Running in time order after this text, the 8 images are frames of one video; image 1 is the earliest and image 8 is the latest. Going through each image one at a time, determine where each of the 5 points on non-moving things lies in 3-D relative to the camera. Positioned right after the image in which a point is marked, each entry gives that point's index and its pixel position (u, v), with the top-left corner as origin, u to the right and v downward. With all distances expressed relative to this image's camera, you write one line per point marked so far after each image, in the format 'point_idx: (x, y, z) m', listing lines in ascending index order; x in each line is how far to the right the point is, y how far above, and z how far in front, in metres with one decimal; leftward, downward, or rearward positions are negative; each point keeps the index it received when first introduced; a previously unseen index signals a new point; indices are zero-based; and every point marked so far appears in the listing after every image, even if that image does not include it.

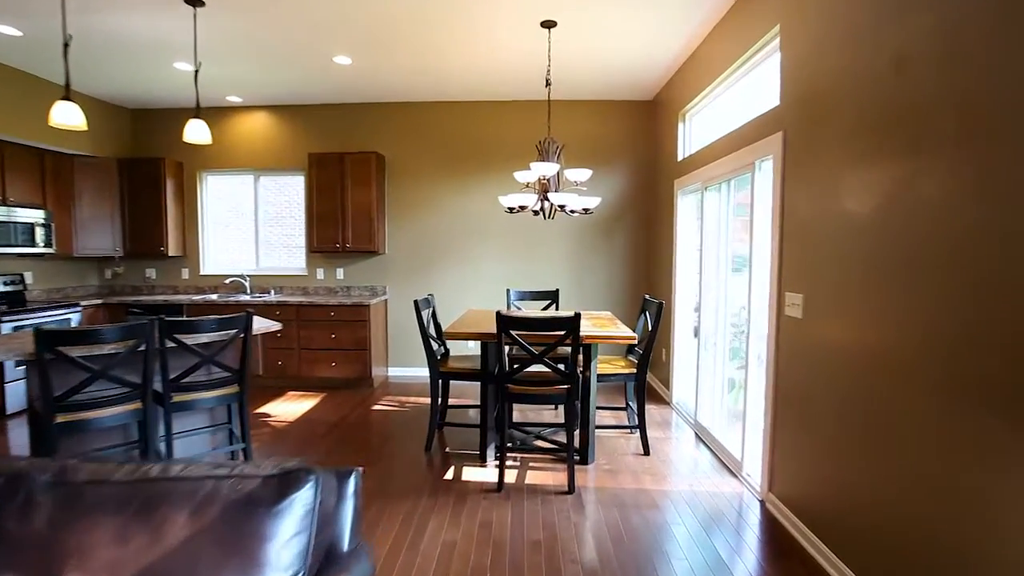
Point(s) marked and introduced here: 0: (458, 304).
0: (-0.6, -0.2, +5.4) m
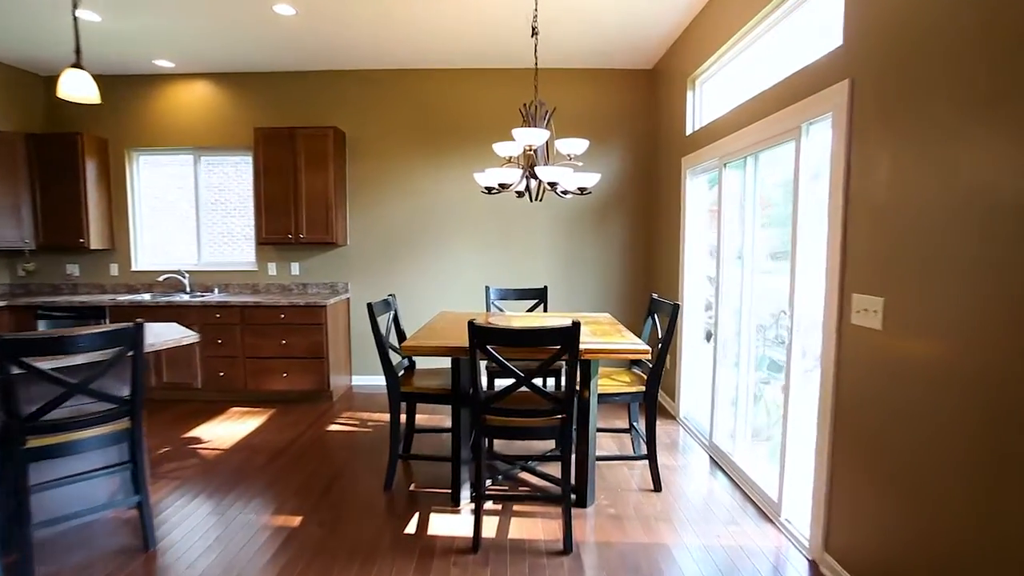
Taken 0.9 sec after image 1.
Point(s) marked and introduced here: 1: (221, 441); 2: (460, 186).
0: (-0.7, -0.1, +4.7) m
1: (-2.0, -1.0, +3.5) m
2: (-0.5, +0.9, +4.6) m
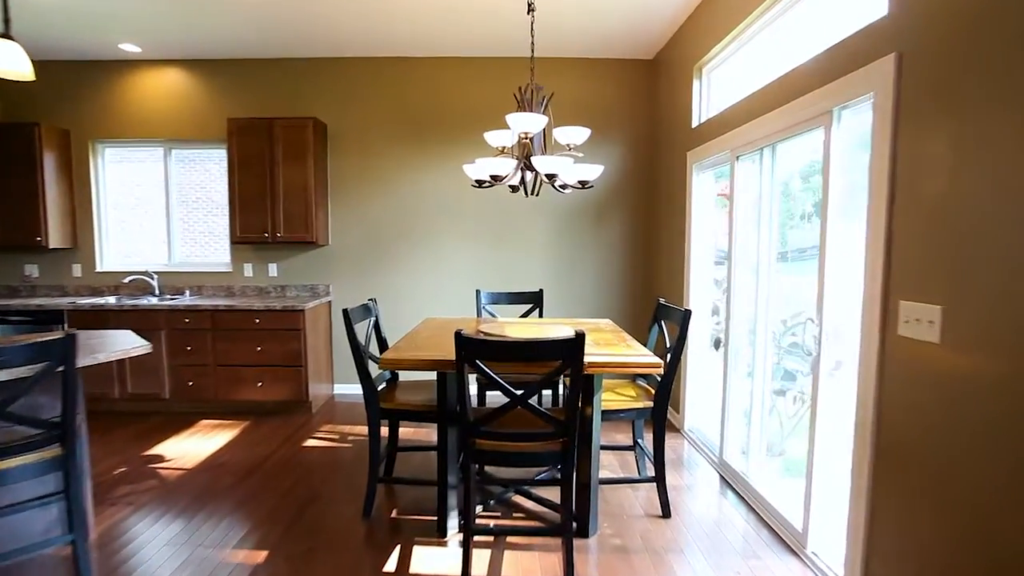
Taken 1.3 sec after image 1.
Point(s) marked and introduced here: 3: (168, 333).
0: (-0.8, -0.2, +4.4) m
1: (-2.0, -1.1, +3.2) m
2: (-0.5, +0.9, +4.3) m
3: (-2.6, -0.3, +4.0) m
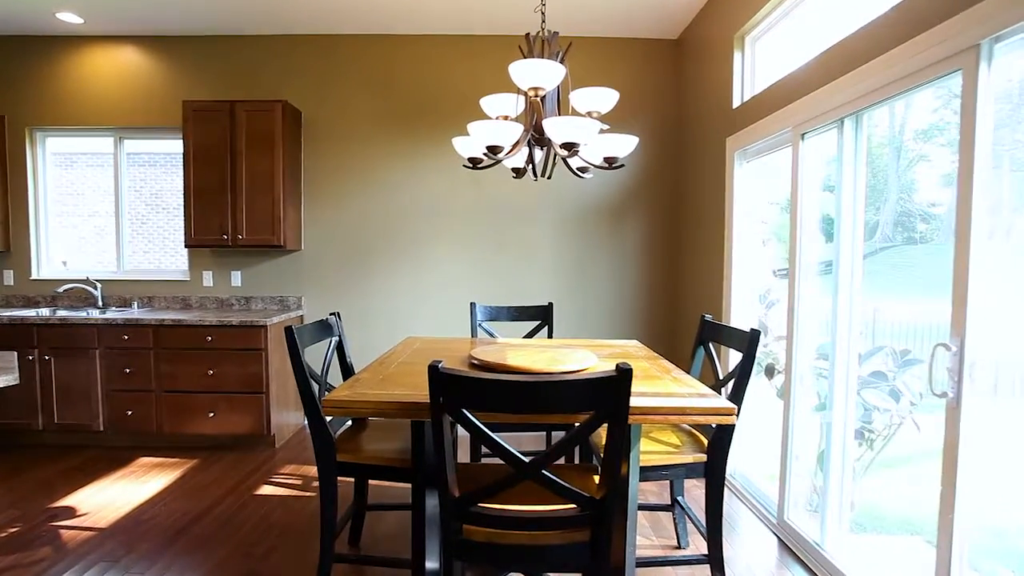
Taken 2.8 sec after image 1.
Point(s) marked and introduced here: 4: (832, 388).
0: (-0.8, -0.3, +3.8) m
1: (-2.0, -1.1, +2.5) m
2: (-0.5, +0.8, +3.7) m
3: (-2.6, -0.4, +3.3) m
4: (+1.3, -0.4, +2.2) m
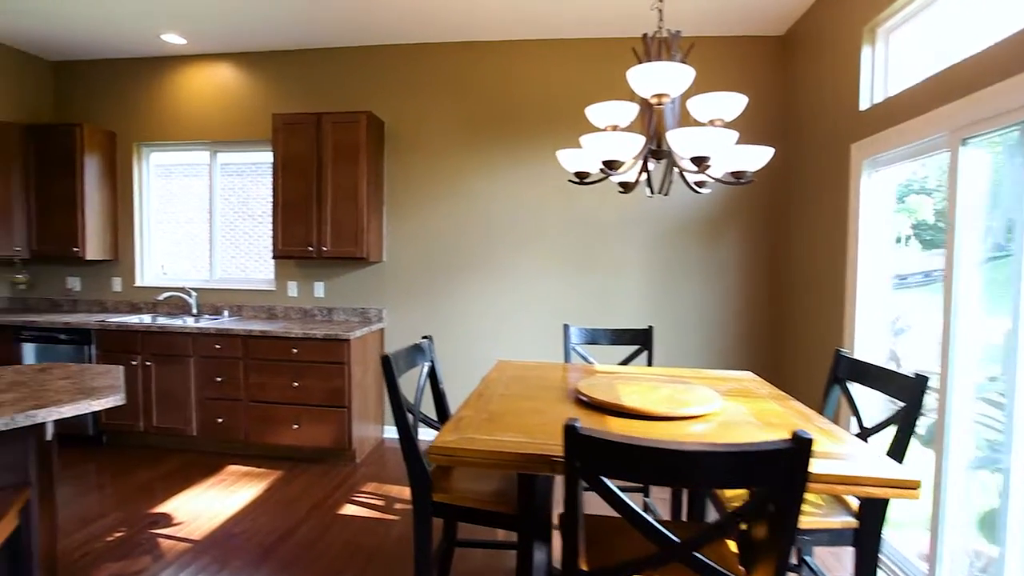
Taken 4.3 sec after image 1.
0: (-0.2, -0.4, +3.7) m
1: (-1.6, -1.2, +2.6) m
2: (+0.1, +0.7, +3.6) m
3: (-2.1, -0.5, +3.4) m
4: (+1.7, -0.5, +1.8) m
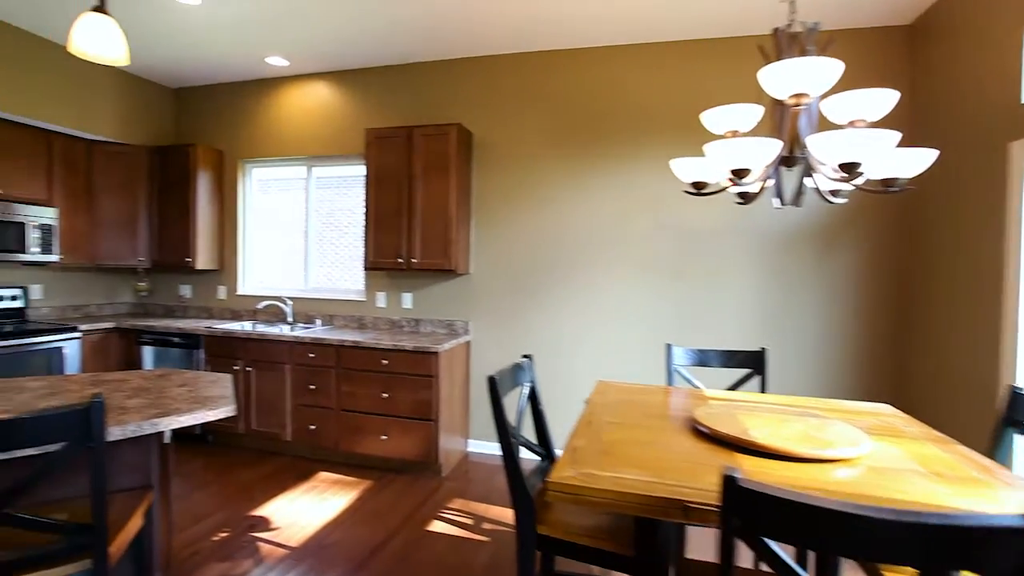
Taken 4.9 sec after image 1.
0: (+0.4, -0.4, +3.6) m
1: (-1.1, -1.2, +2.6) m
2: (+0.7, +0.6, +3.5) m
3: (-1.5, -0.5, +3.6) m
4: (+2.0, -0.6, +1.5) m
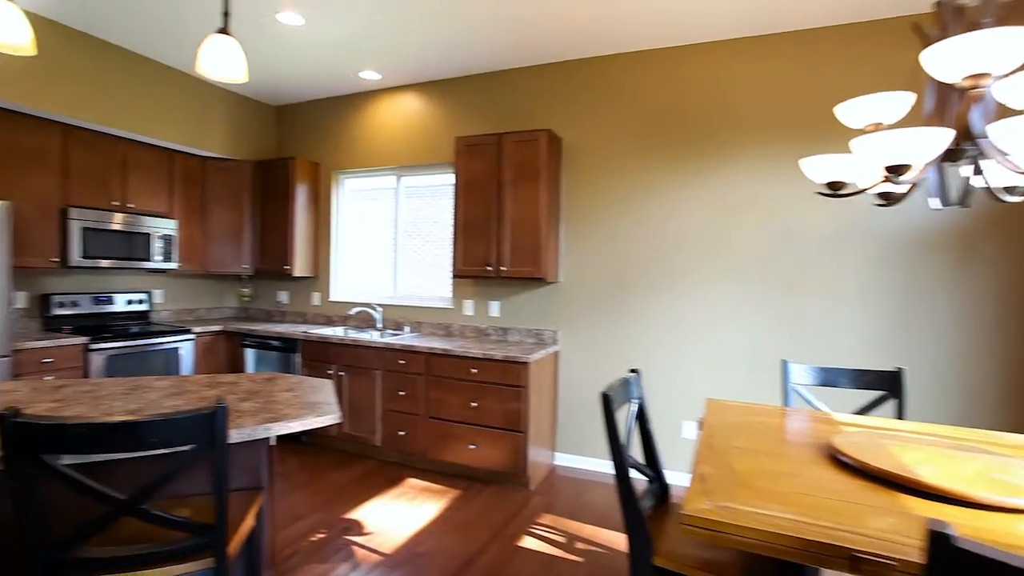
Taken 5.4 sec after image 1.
0: (+1.0, -0.5, +3.4) m
1: (-0.7, -1.3, +2.7) m
2: (+1.3, +0.5, +3.2) m
3: (-0.9, -0.6, +3.6) m
4: (+2.3, -0.7, +1.1) m
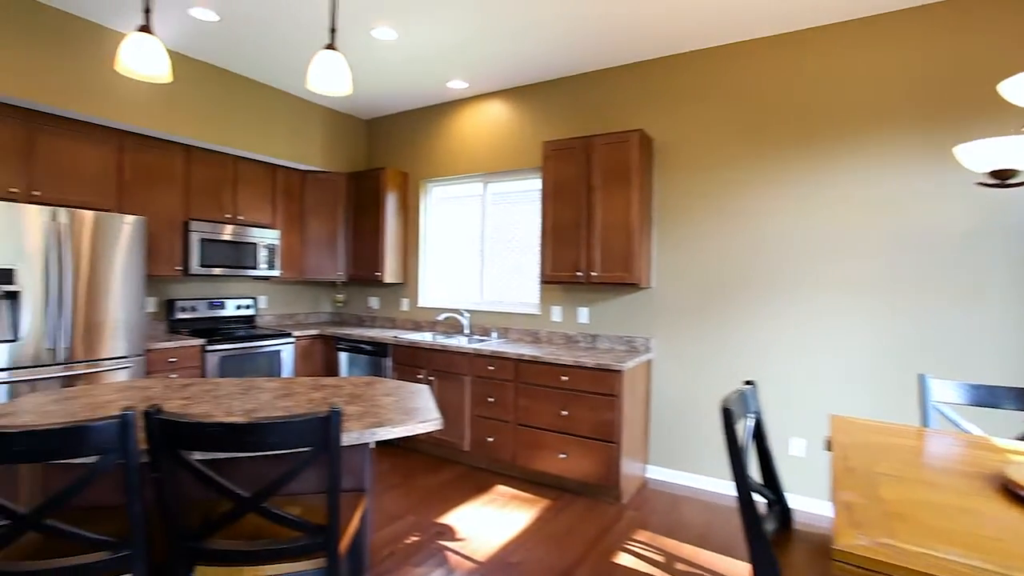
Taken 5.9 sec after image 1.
0: (+1.6, -0.5, +3.1) m
1: (-0.2, -1.3, +2.6) m
2: (+1.8, +0.5, +3.0) m
3: (-0.3, -0.6, +3.6) m
4: (+2.5, -0.7, +0.7) m
